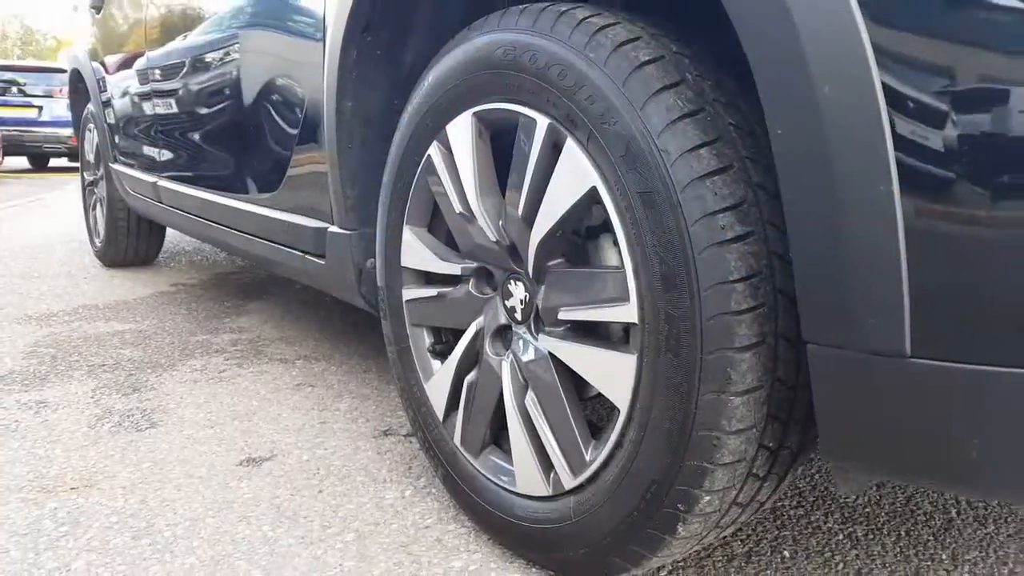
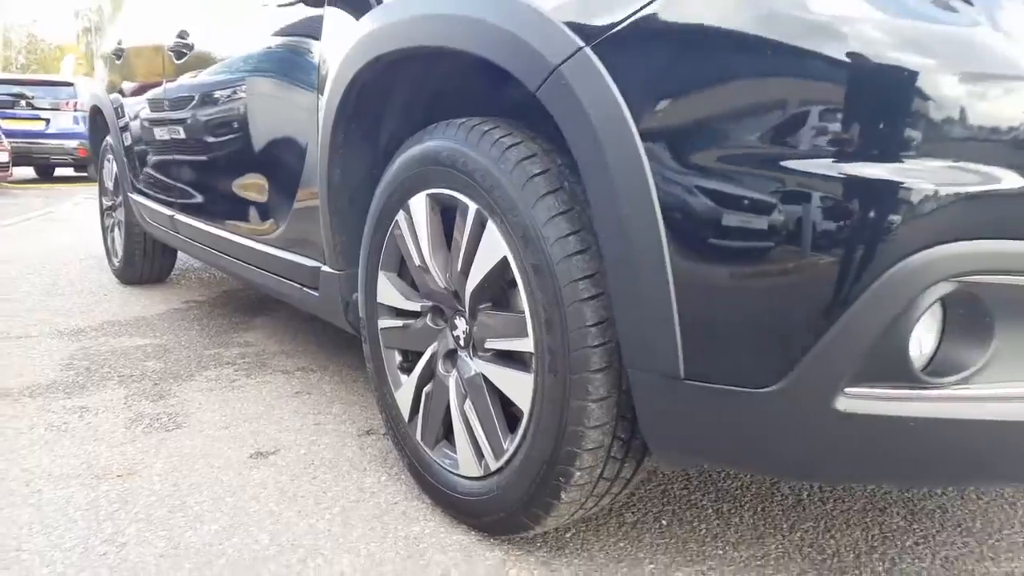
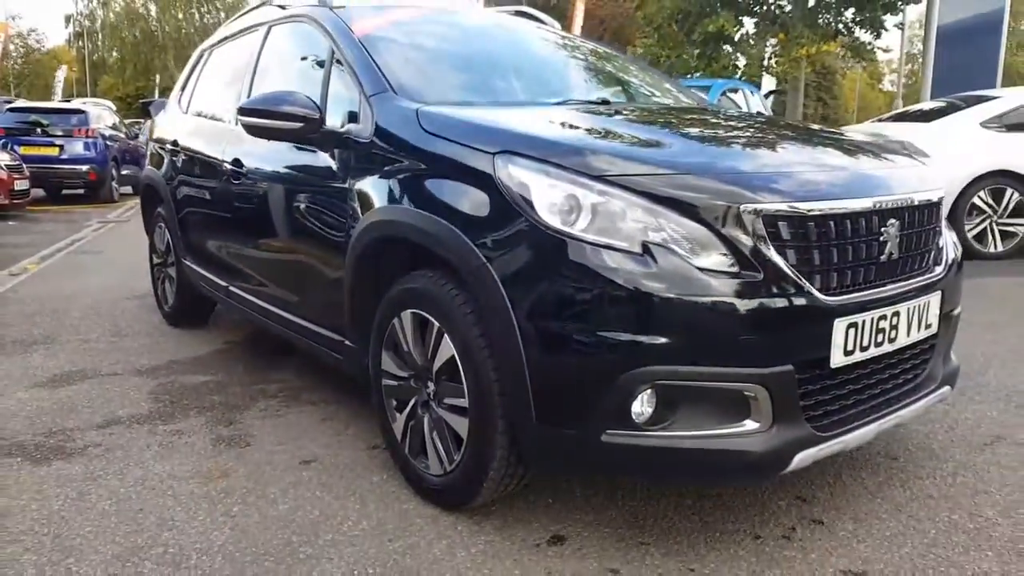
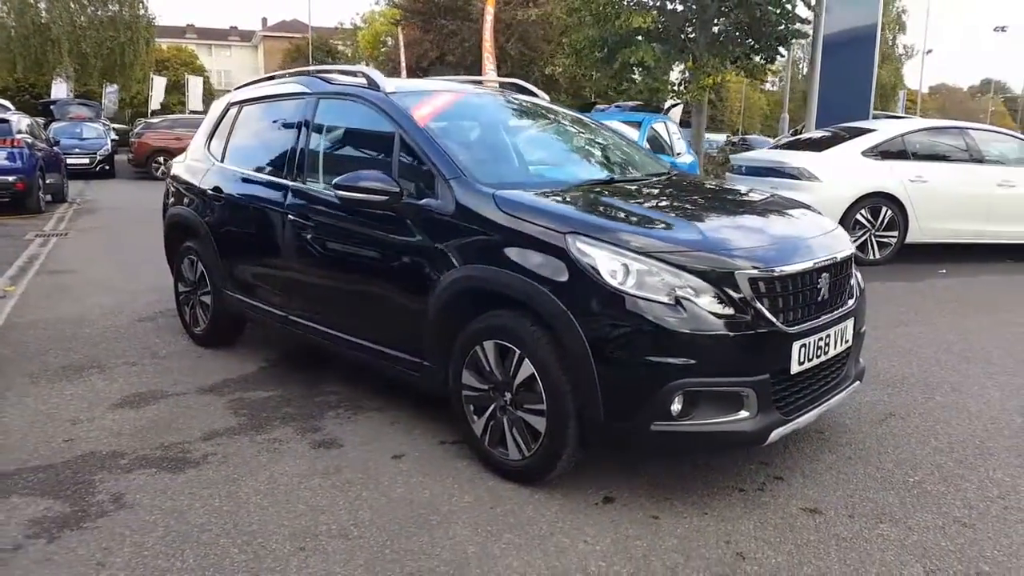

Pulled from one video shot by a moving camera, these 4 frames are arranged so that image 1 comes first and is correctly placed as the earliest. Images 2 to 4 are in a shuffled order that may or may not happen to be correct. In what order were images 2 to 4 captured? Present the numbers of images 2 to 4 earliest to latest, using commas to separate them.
2, 3, 4
